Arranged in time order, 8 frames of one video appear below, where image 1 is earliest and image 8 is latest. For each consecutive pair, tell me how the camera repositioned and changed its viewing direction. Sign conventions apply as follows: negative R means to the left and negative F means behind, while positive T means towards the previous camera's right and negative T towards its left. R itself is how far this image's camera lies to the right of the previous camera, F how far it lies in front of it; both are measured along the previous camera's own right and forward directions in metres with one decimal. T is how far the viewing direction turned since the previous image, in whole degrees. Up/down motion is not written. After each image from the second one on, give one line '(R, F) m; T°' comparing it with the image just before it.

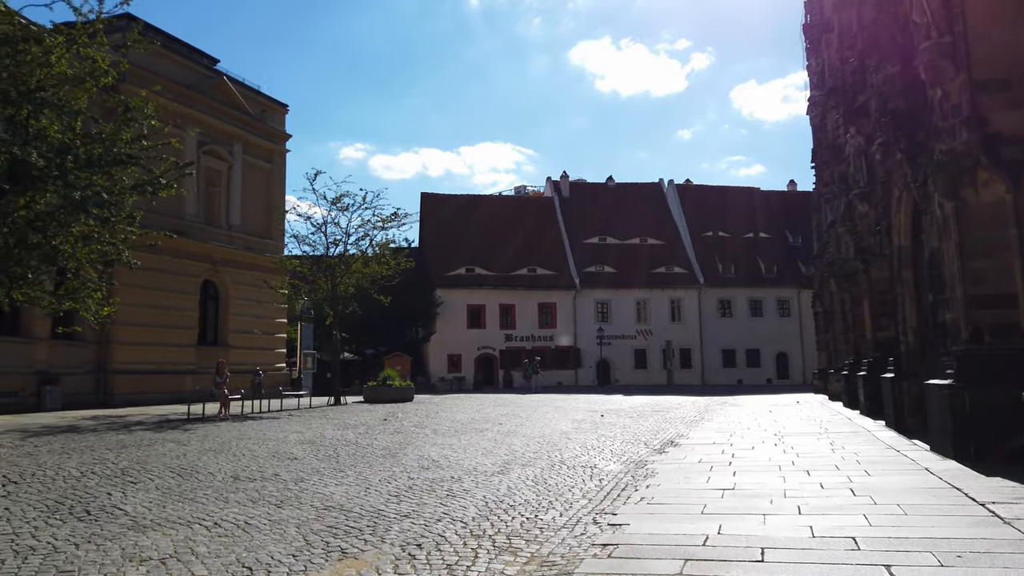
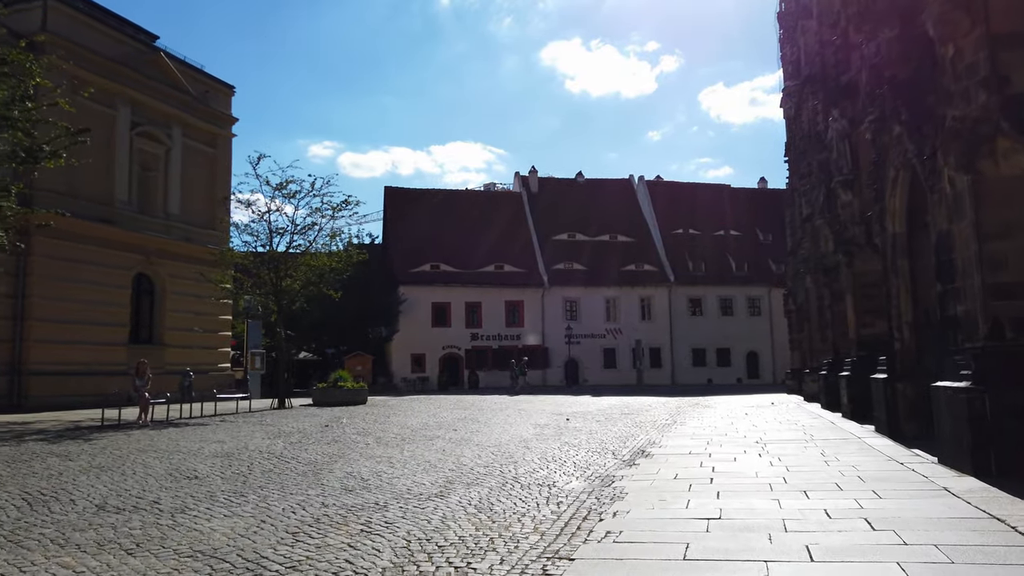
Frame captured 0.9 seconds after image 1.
(+0.3, +1.6) m; +2°
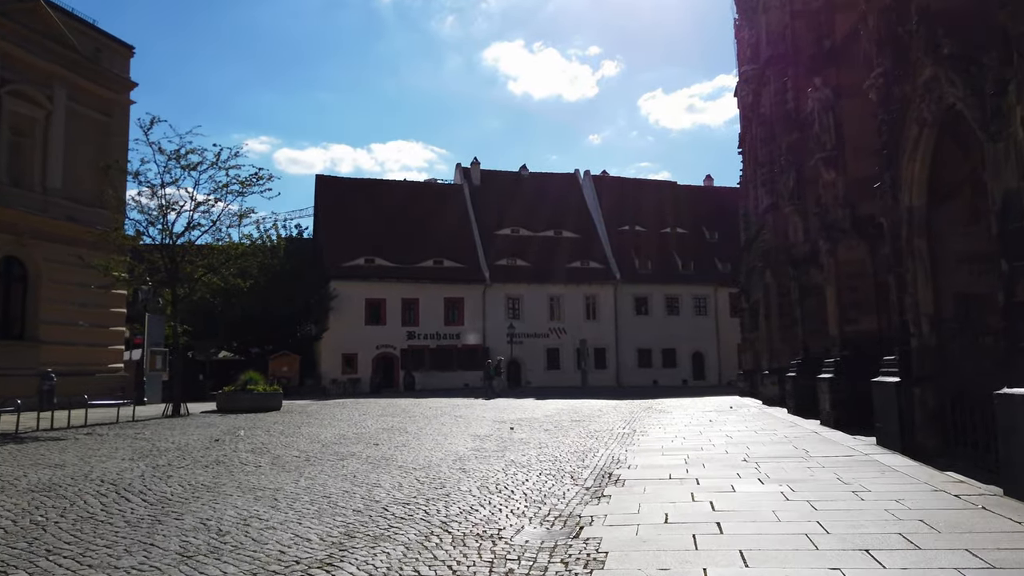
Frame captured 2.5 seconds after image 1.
(+0.1, +2.6) m; +5°
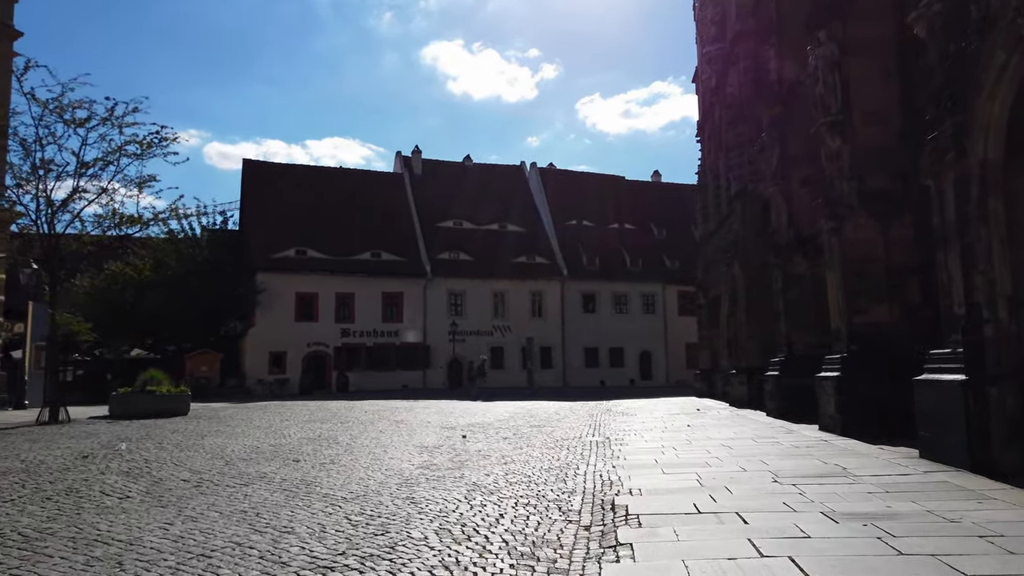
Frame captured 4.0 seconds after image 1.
(-0.3, +2.6) m; +5°
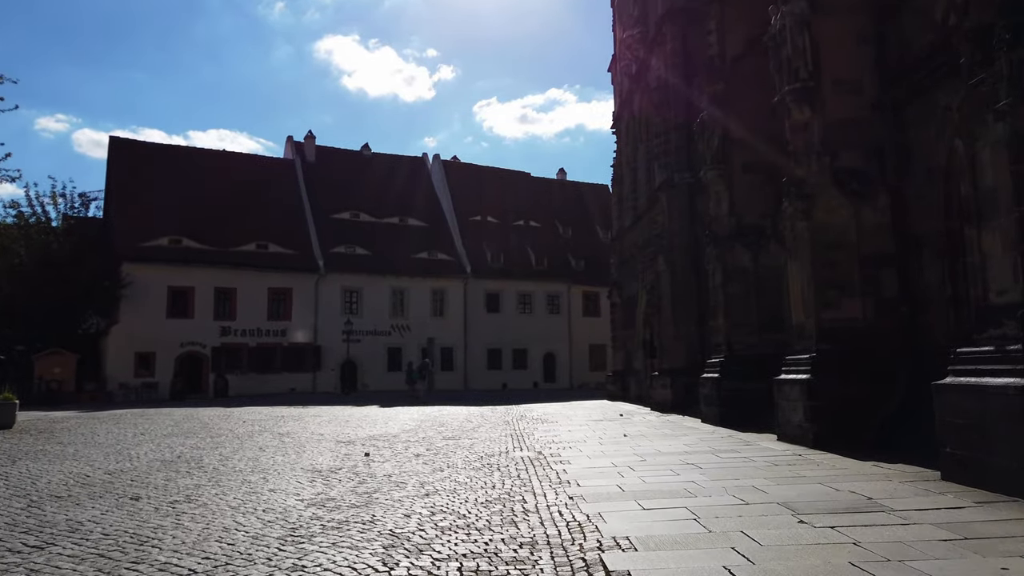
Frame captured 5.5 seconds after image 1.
(-0.4, +2.4) m; +8°
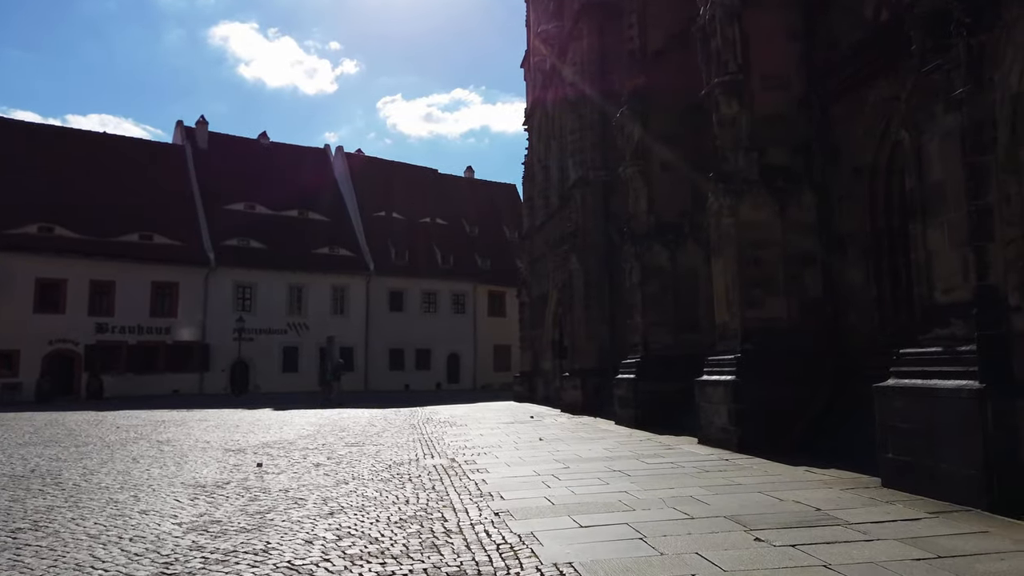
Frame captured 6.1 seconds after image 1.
(-0.2, +0.9) m; +8°
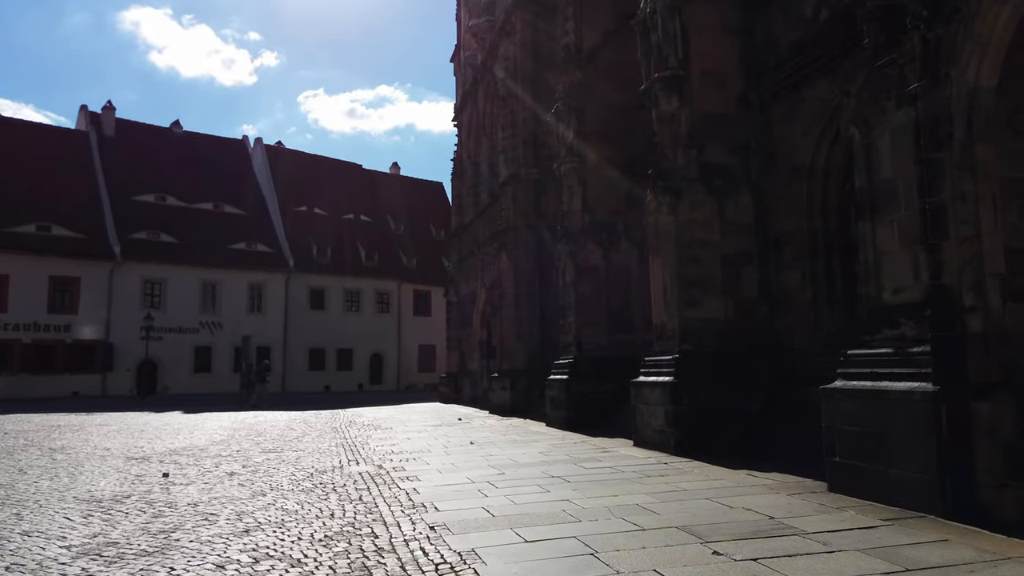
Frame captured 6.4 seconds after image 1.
(-0.1, +0.5) m; +6°
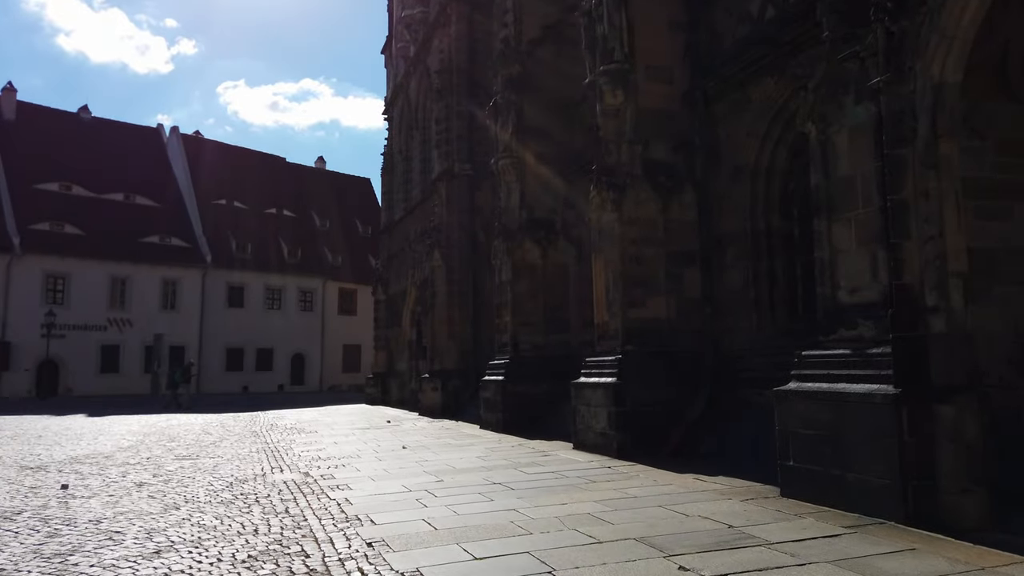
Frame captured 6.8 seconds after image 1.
(-0.2, +0.5) m; +6°
